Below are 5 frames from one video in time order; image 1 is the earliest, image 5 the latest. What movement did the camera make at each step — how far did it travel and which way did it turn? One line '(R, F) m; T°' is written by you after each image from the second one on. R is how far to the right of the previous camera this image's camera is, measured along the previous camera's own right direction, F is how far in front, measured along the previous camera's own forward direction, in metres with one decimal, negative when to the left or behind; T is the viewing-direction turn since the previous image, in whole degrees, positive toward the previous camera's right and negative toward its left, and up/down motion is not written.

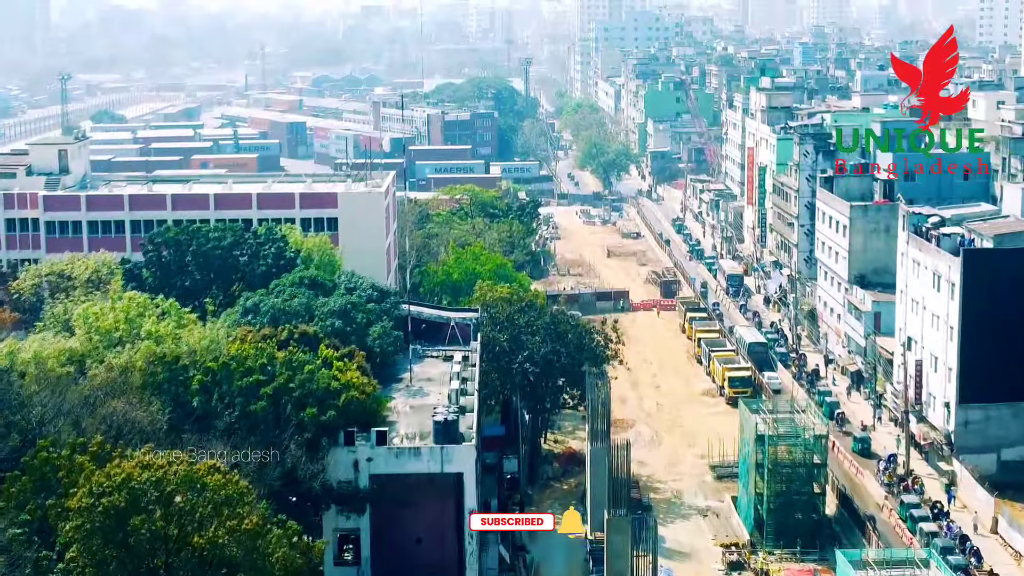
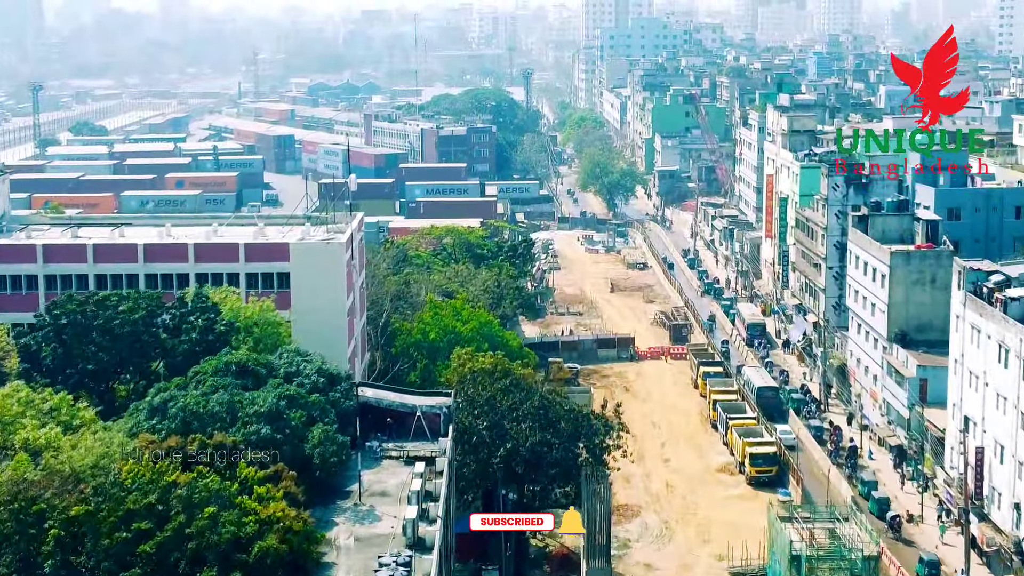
(+0.4, +5.1) m; 0°
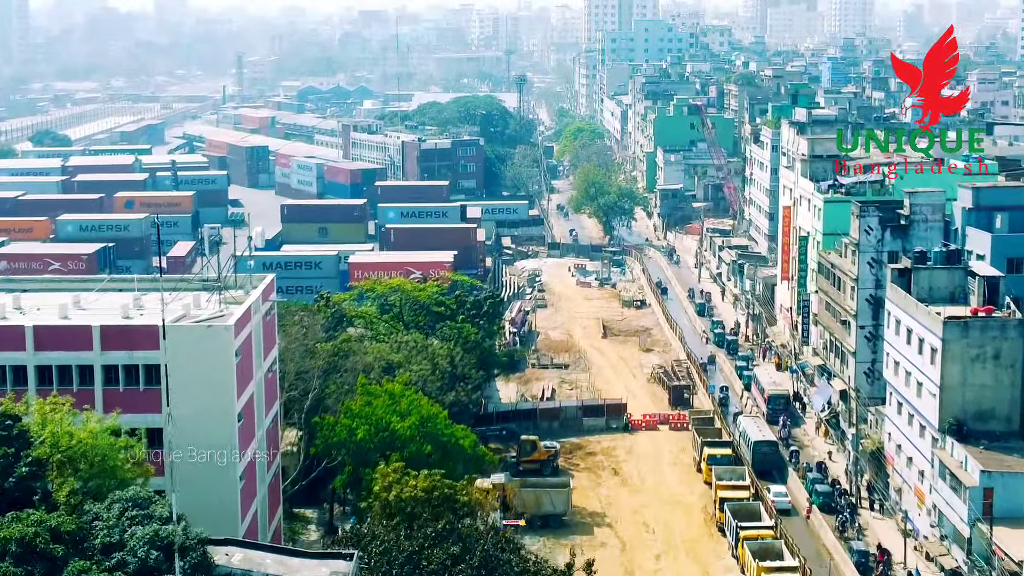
(+0.8, +6.8) m; 0°
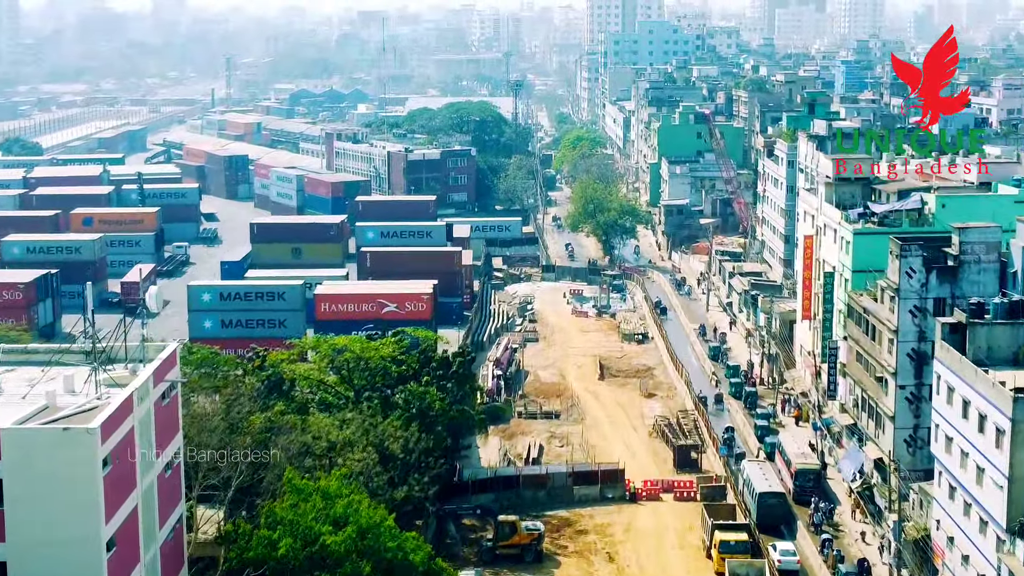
(+0.5, +5.1) m; 0°
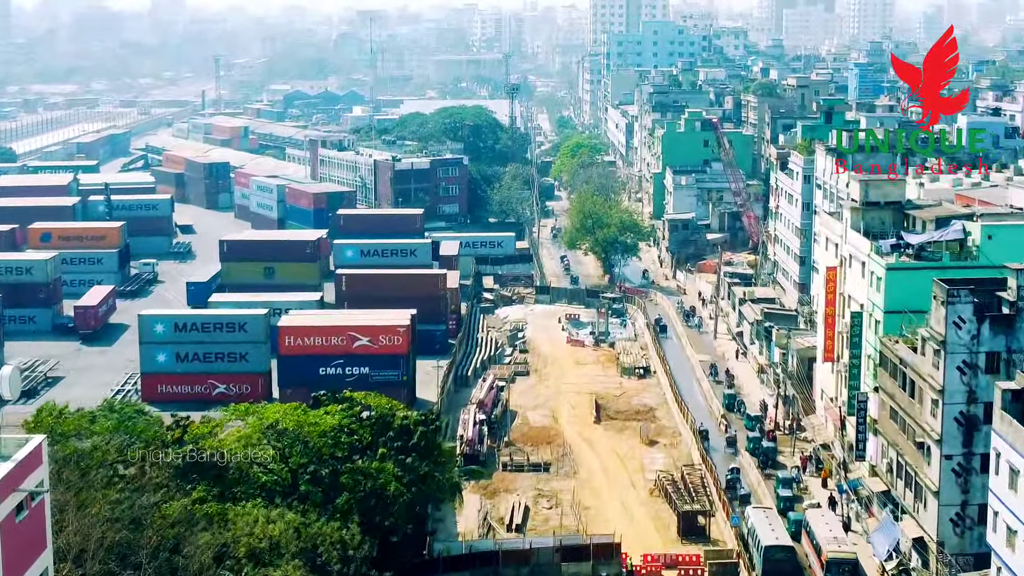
(+0.4, +4.3) m; 0°
